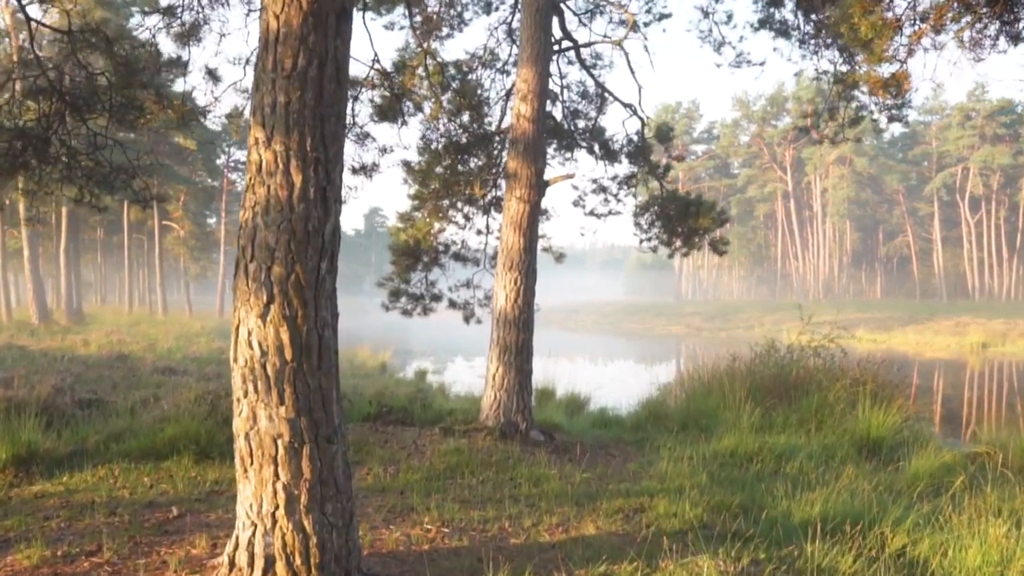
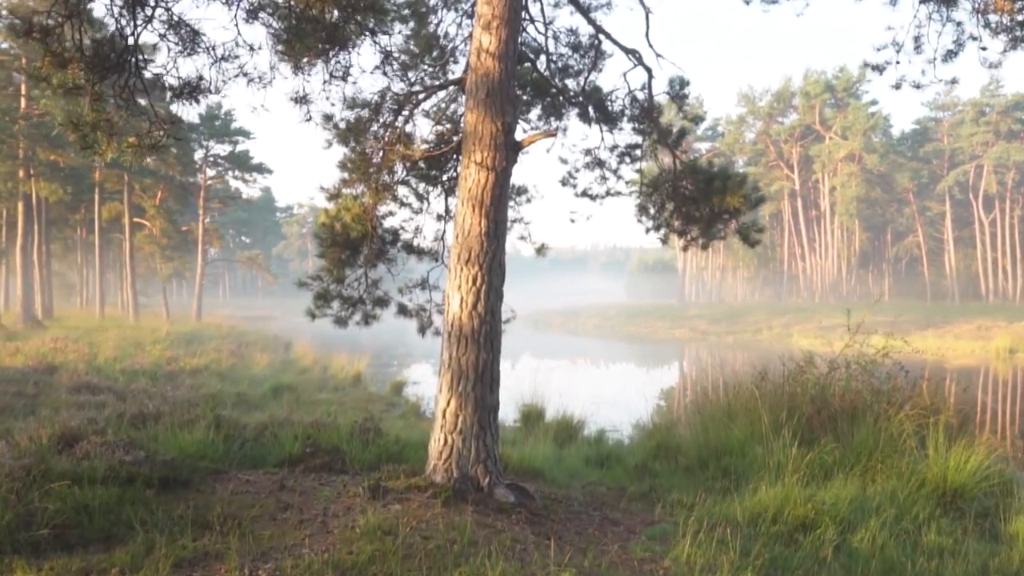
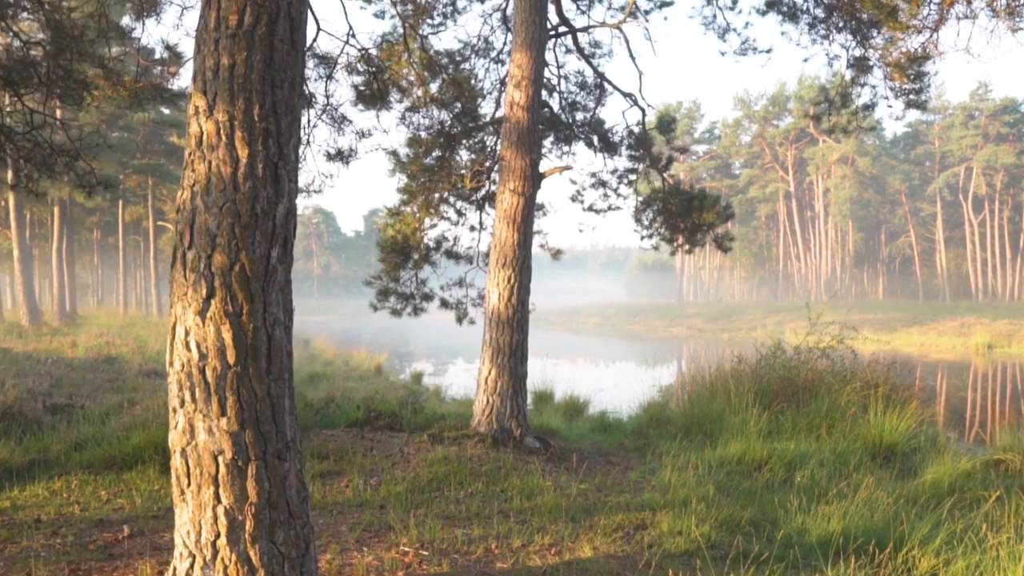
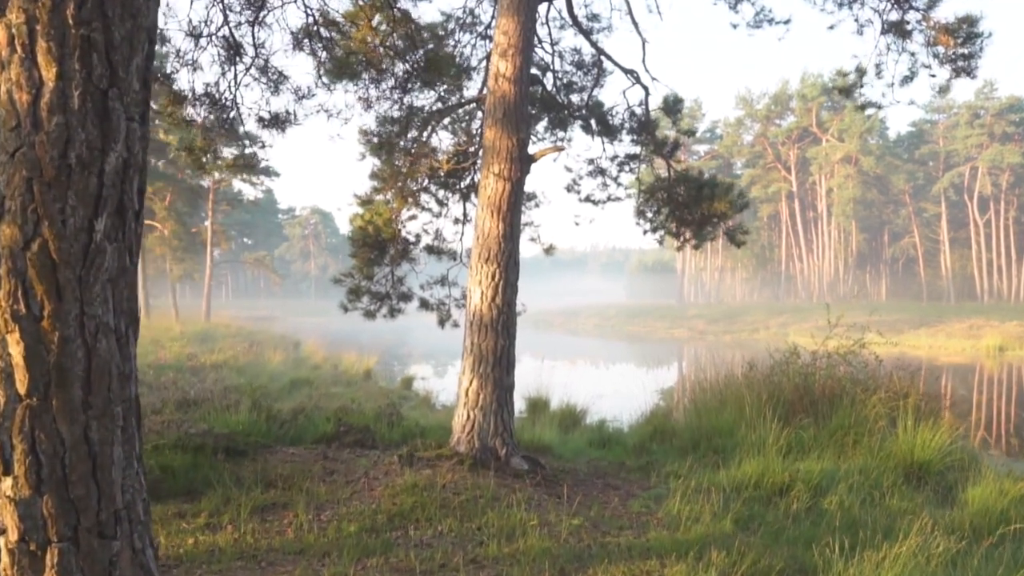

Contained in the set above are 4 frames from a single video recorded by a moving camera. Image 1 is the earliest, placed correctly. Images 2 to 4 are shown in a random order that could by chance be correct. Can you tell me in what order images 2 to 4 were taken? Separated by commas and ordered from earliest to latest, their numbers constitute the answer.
3, 4, 2
